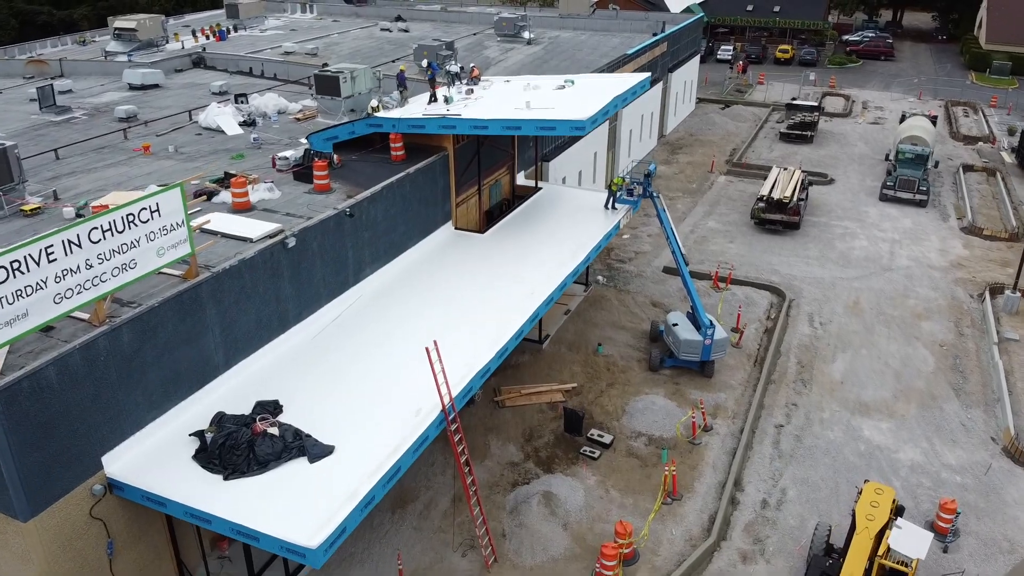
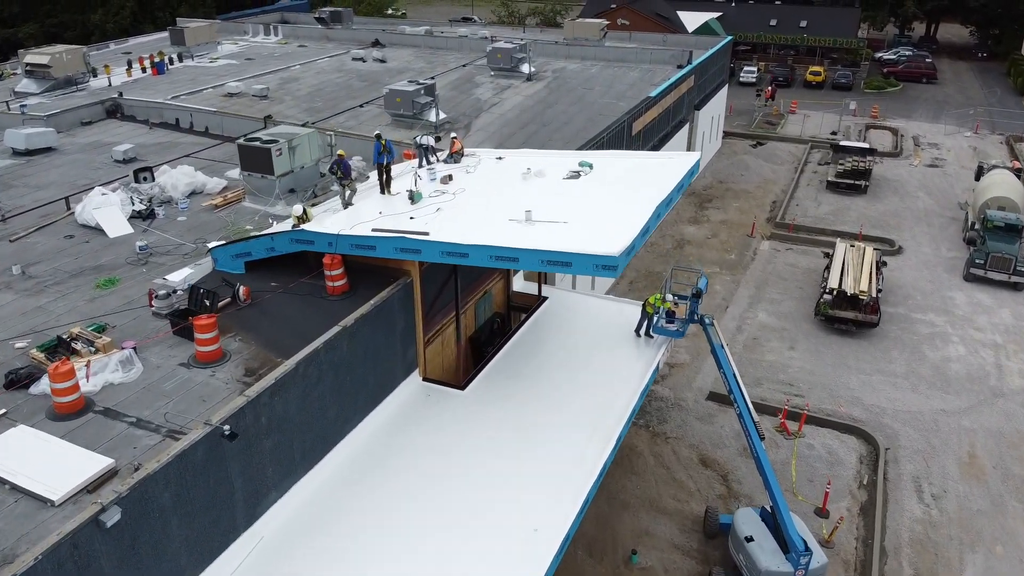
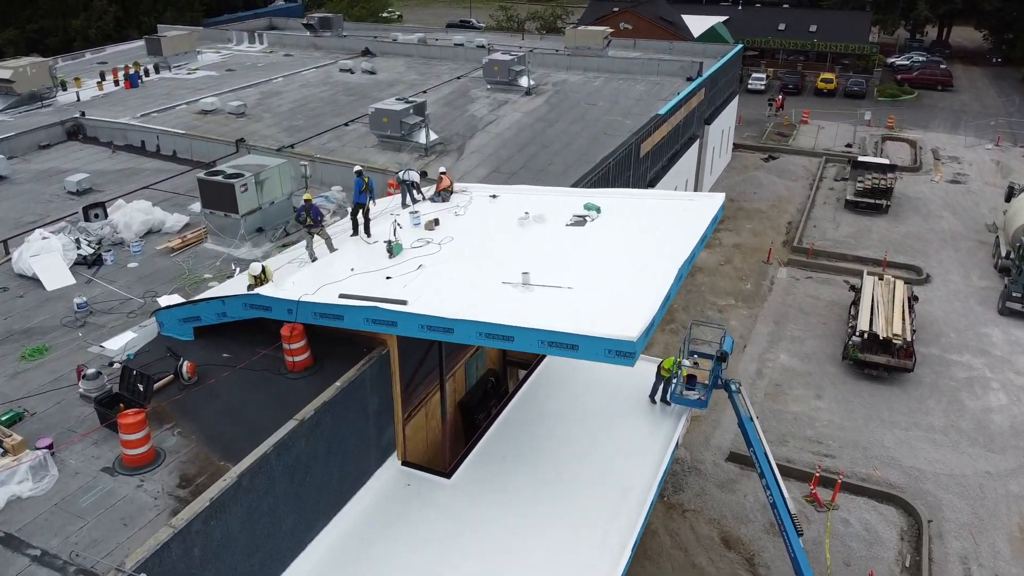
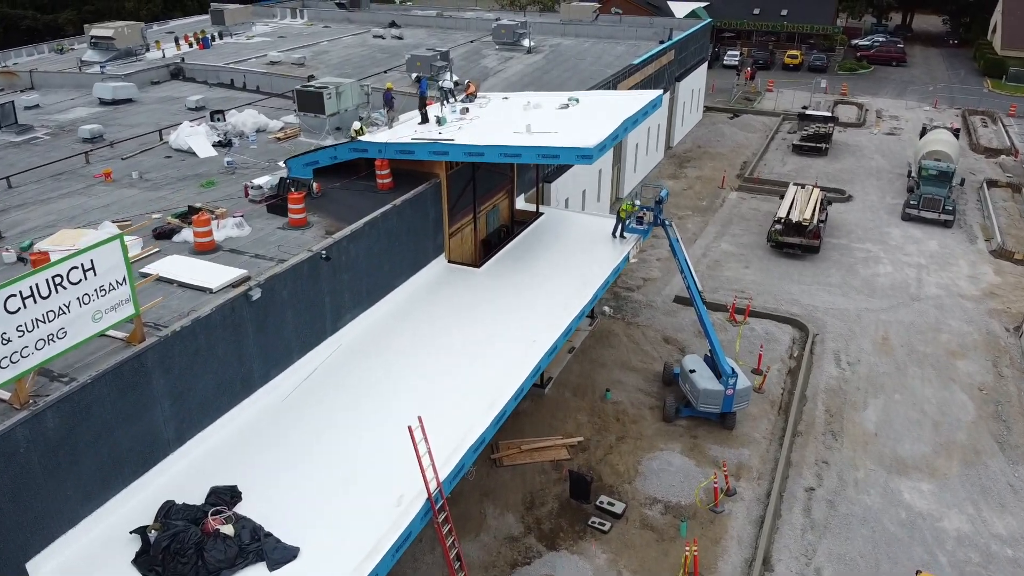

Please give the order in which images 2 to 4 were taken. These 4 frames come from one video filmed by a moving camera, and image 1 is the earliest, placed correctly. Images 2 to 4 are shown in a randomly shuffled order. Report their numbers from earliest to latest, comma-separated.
4, 2, 3
